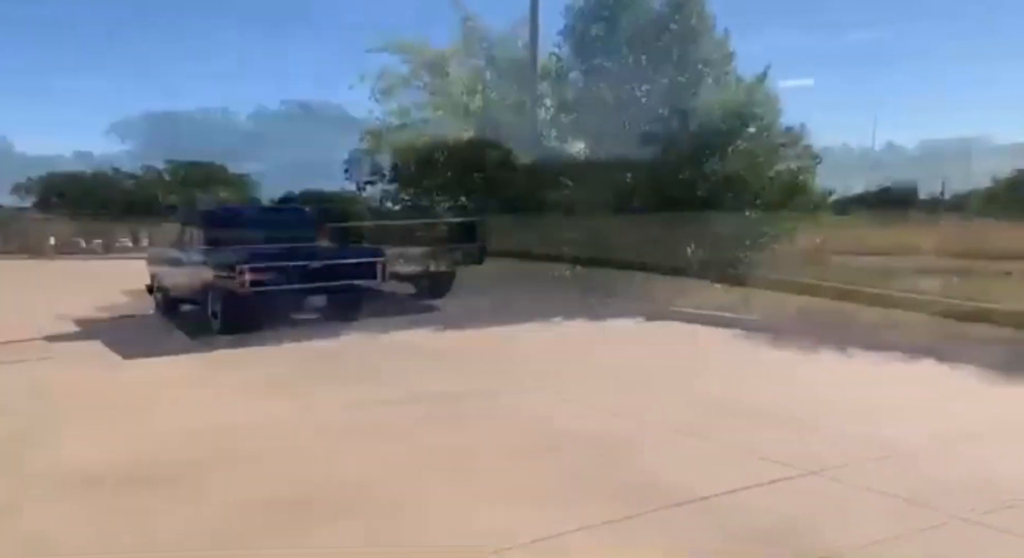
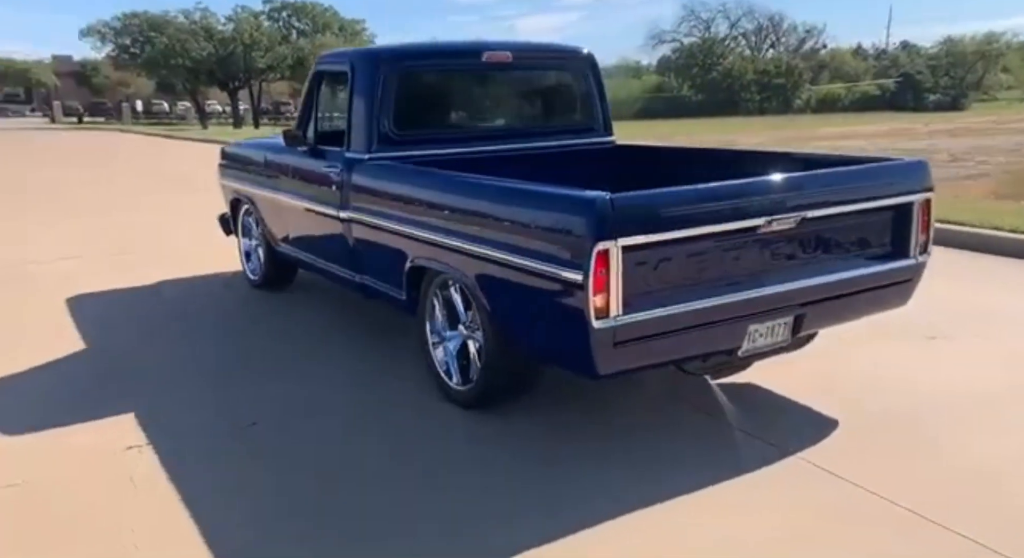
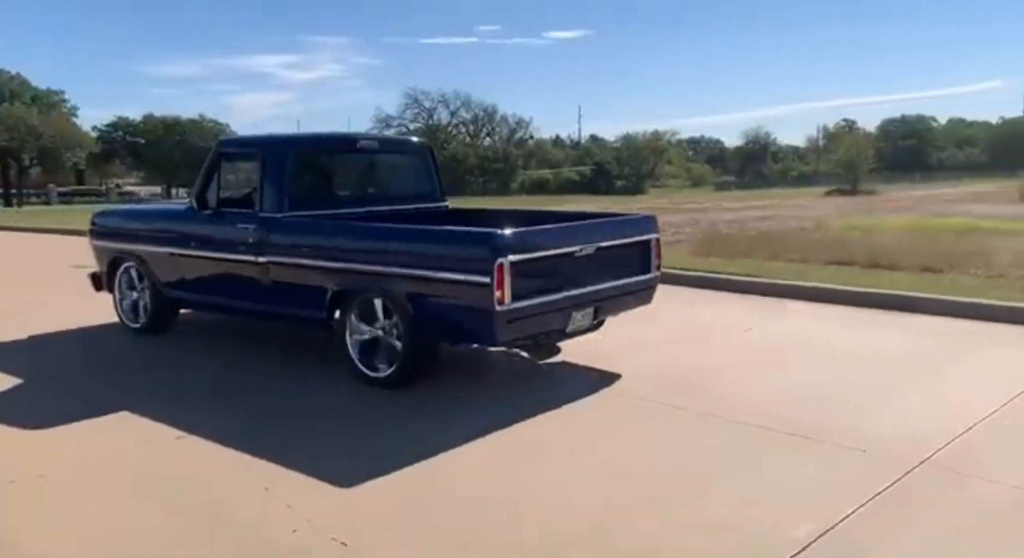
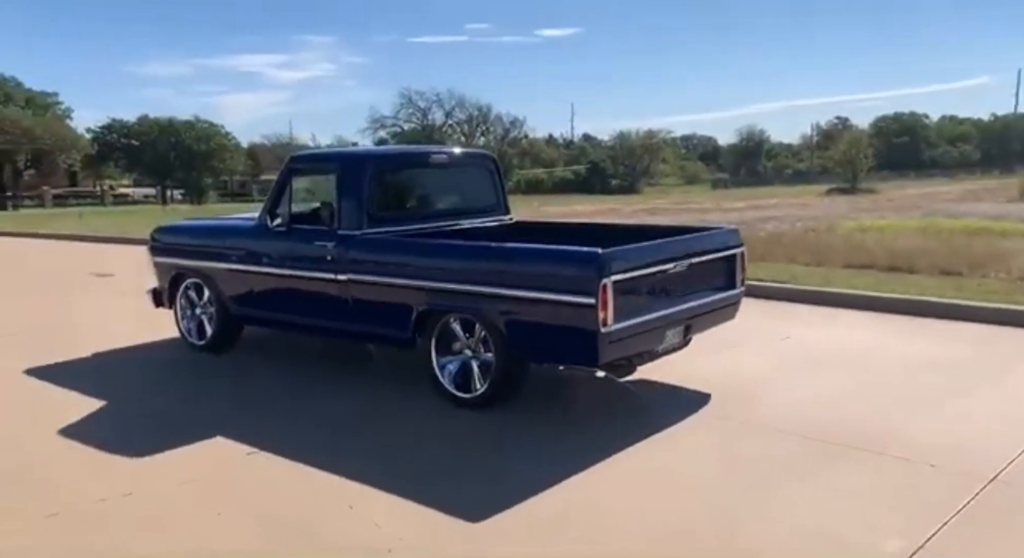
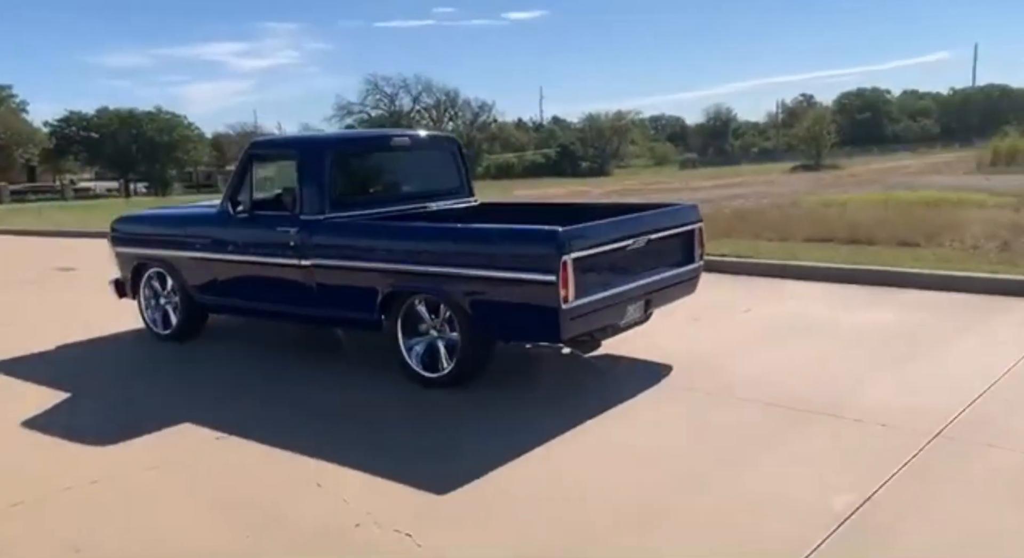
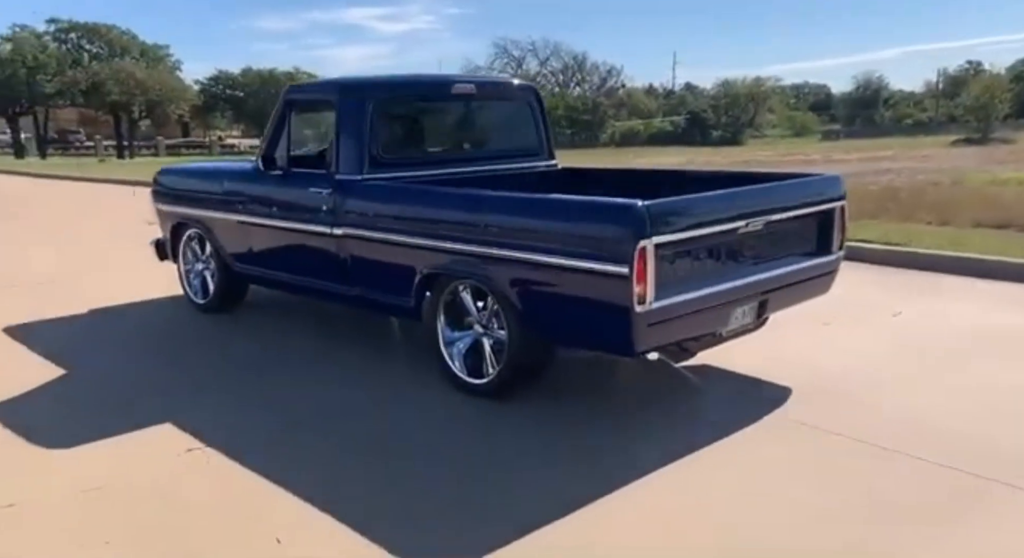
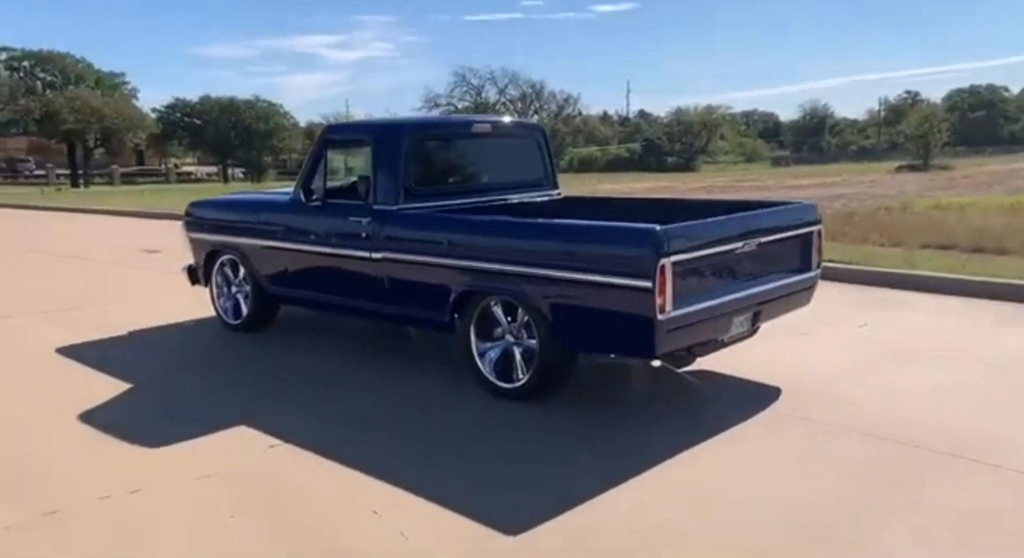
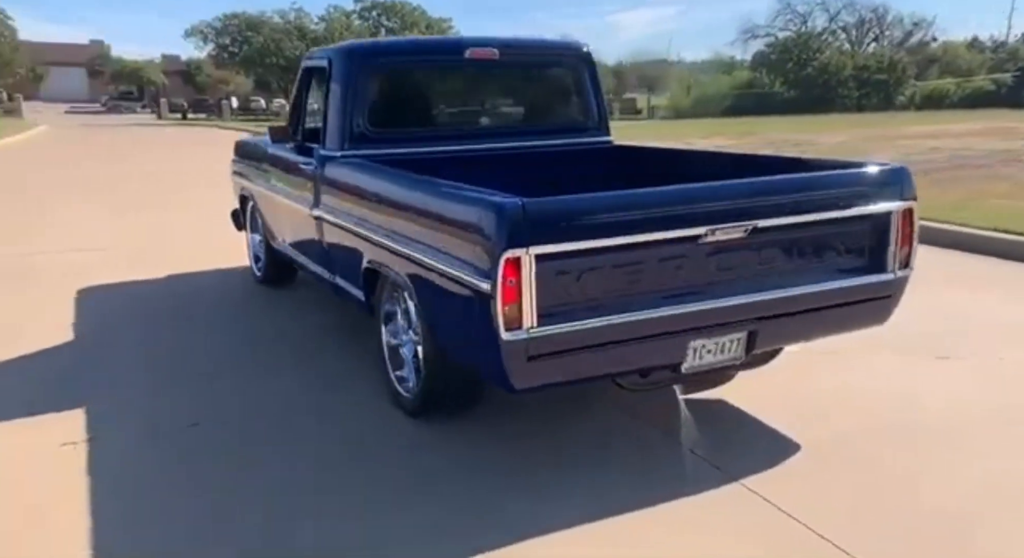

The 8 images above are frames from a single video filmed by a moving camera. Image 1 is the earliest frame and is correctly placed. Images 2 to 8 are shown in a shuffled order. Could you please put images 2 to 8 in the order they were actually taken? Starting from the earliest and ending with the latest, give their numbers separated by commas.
3, 5, 4, 7, 6, 2, 8
